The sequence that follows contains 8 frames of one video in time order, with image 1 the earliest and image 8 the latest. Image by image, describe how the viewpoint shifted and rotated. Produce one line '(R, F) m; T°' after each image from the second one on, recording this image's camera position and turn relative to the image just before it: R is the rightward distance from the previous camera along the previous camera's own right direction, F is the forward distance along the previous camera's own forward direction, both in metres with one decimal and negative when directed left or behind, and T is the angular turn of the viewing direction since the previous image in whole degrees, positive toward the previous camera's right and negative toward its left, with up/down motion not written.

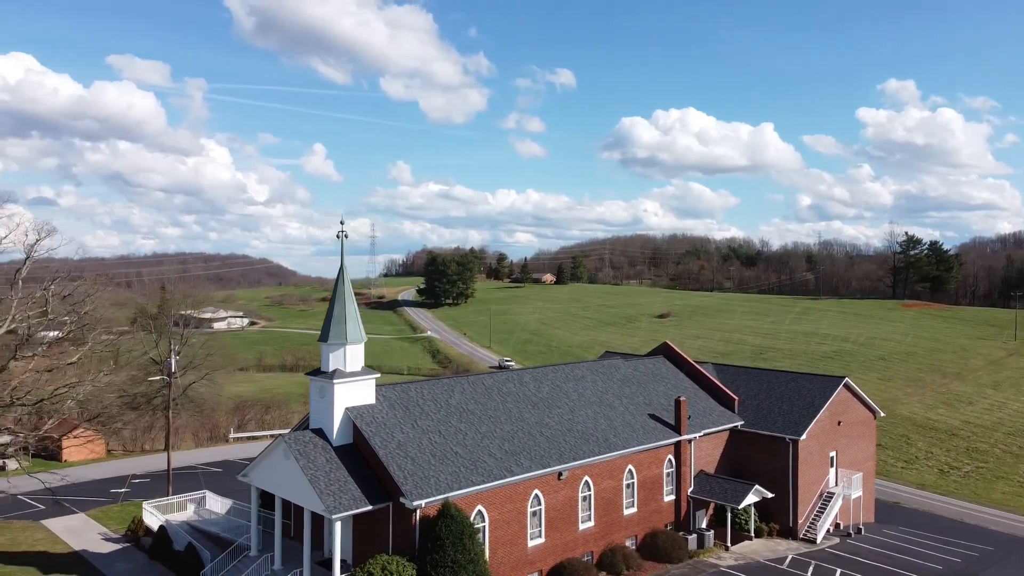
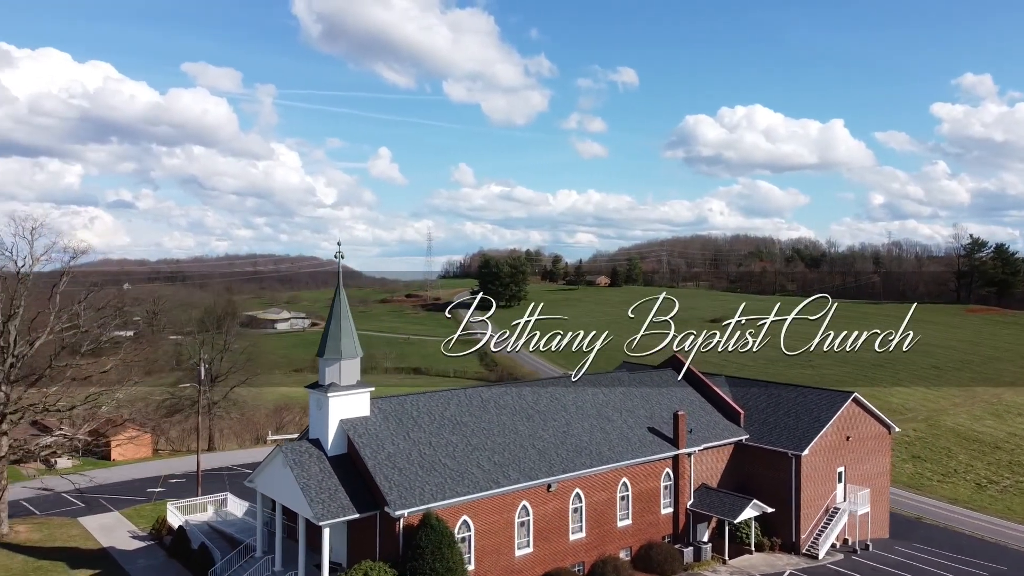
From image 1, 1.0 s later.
(+2.3, -0.7) m; -5°
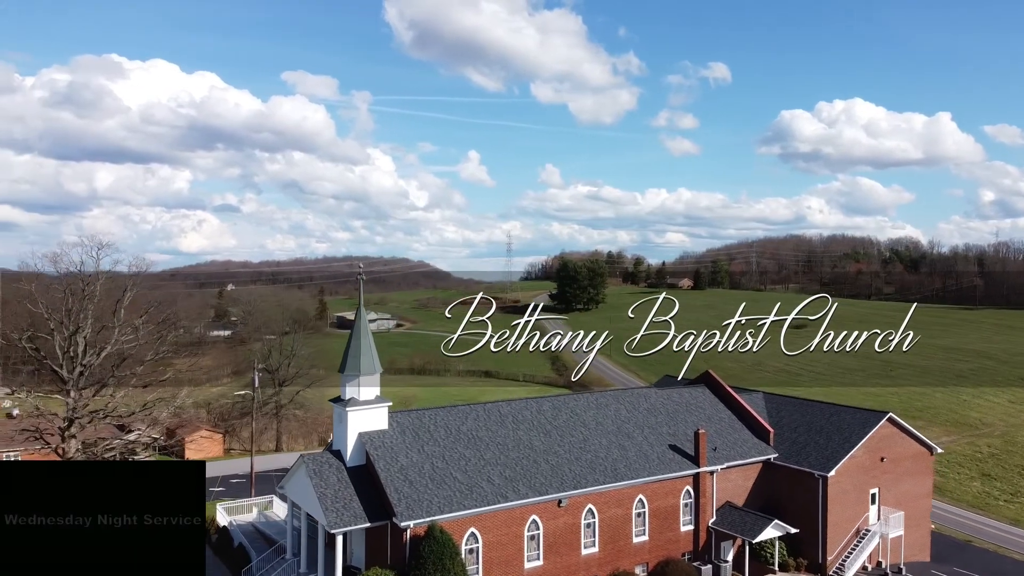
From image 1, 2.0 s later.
(+2.6, -0.6) m; -6°
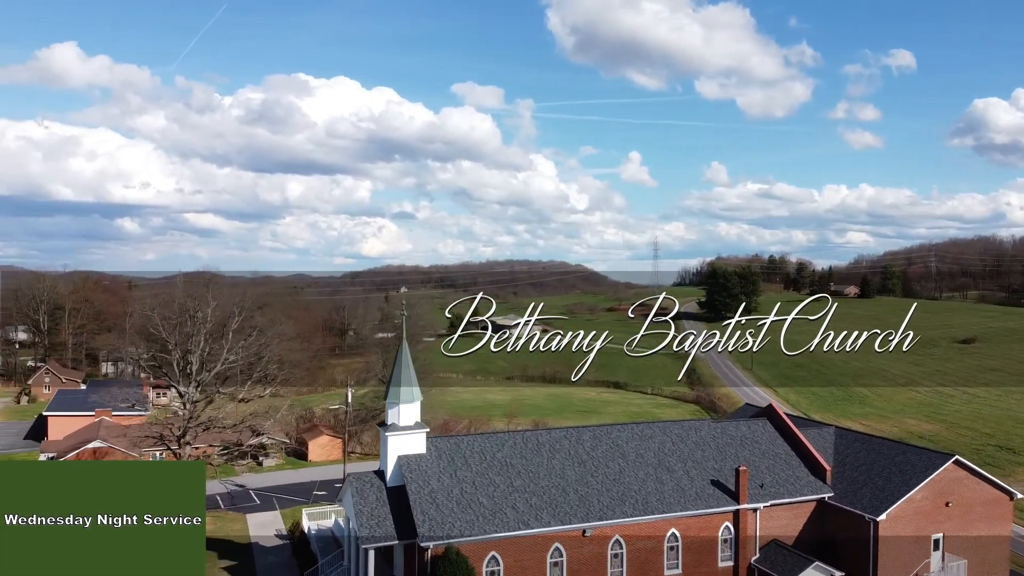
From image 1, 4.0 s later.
(+4.7, -0.8) m; -12°
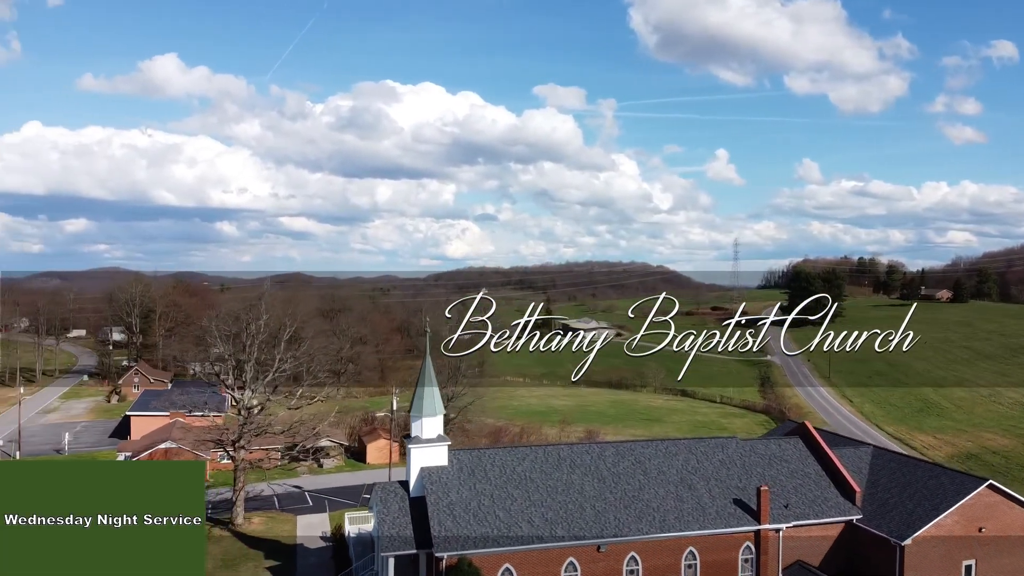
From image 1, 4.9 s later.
(+2.4, -0.5) m; -6°
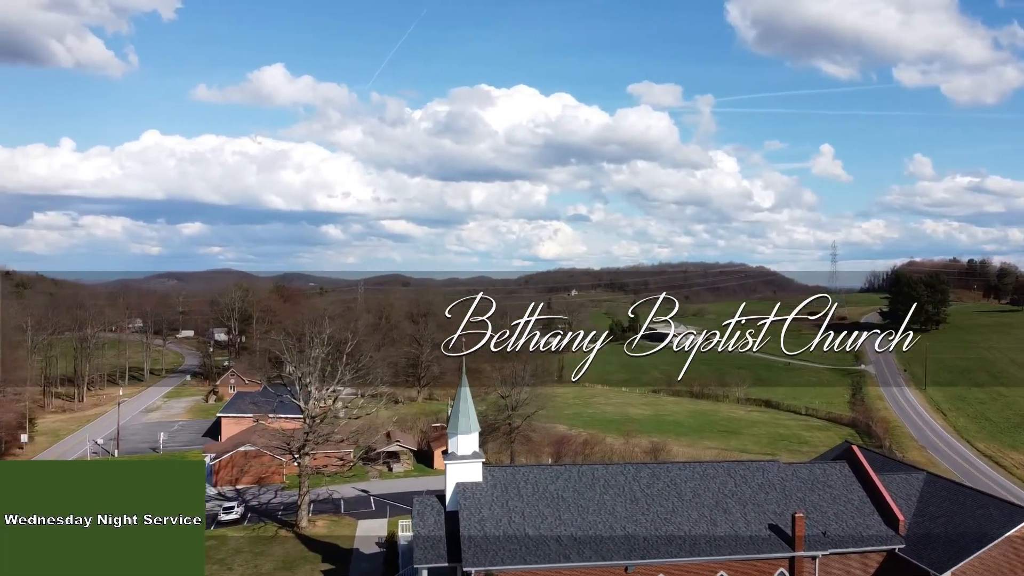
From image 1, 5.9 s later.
(+2.4, -0.5) m; -7°
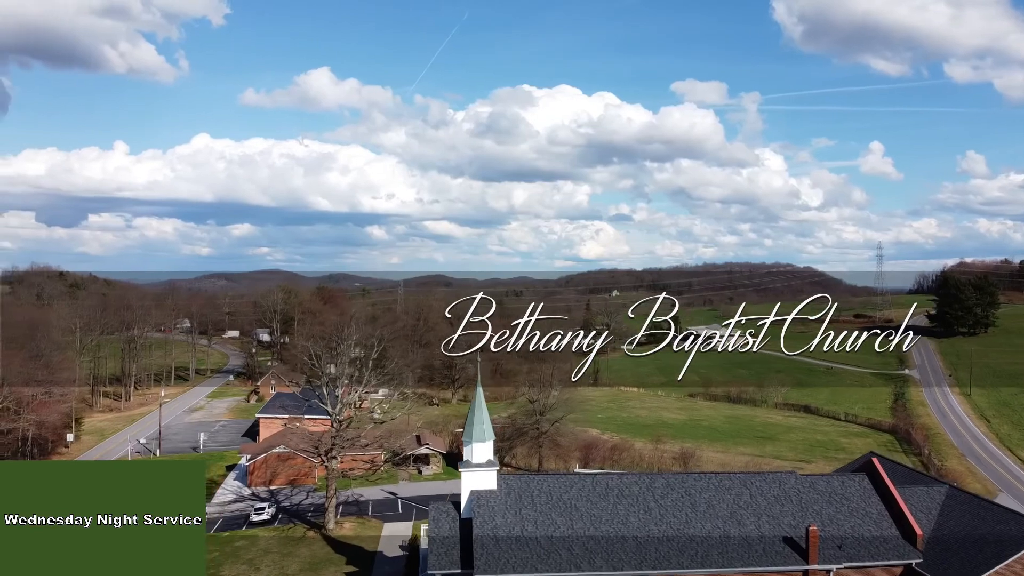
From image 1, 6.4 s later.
(+1.1, -0.3) m; -3°
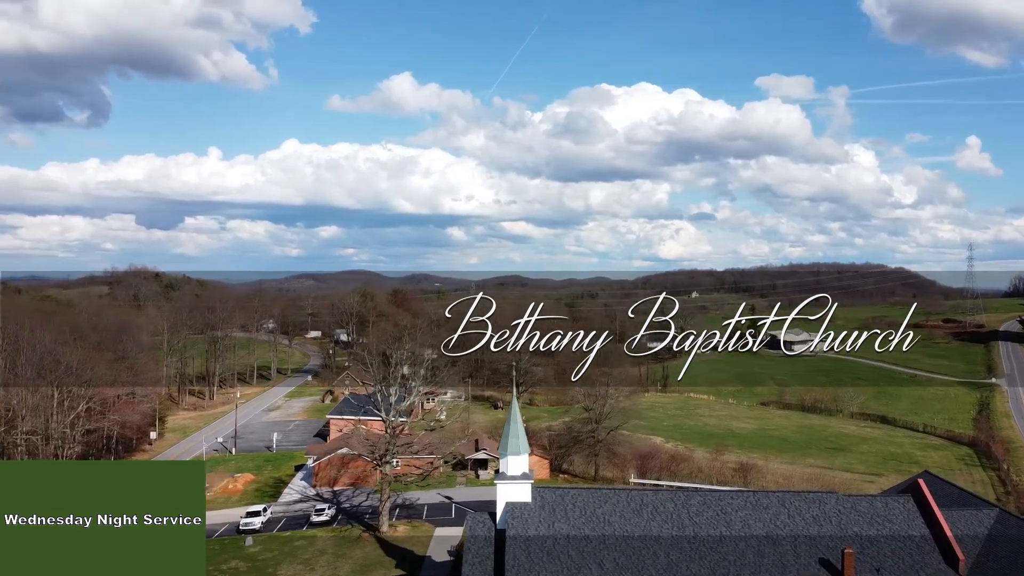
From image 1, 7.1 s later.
(+1.8, -0.5) m; -6°
